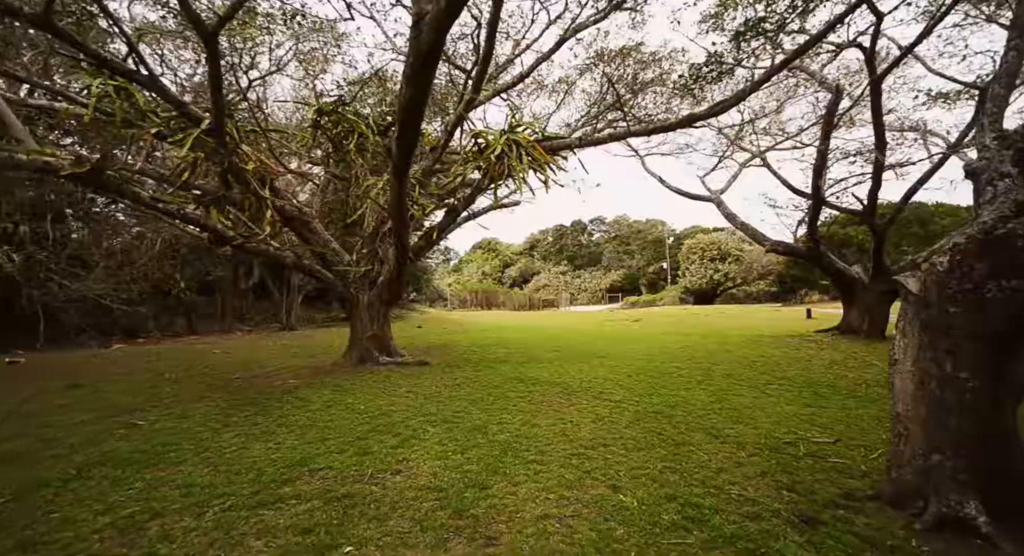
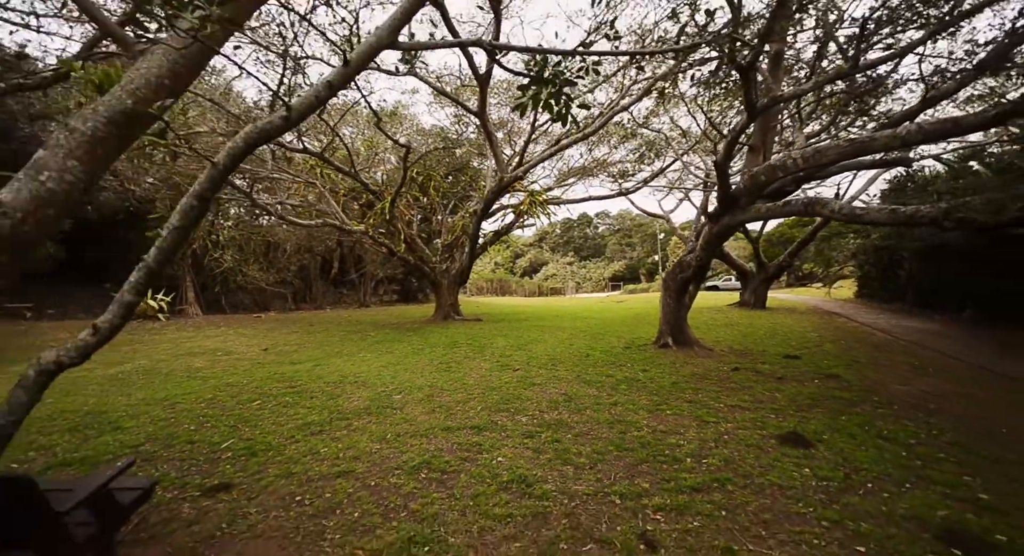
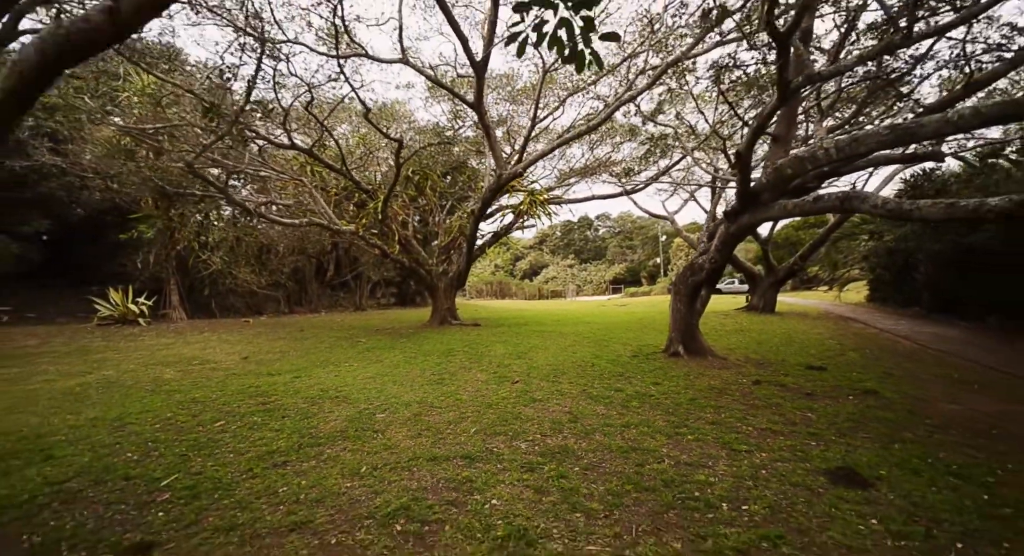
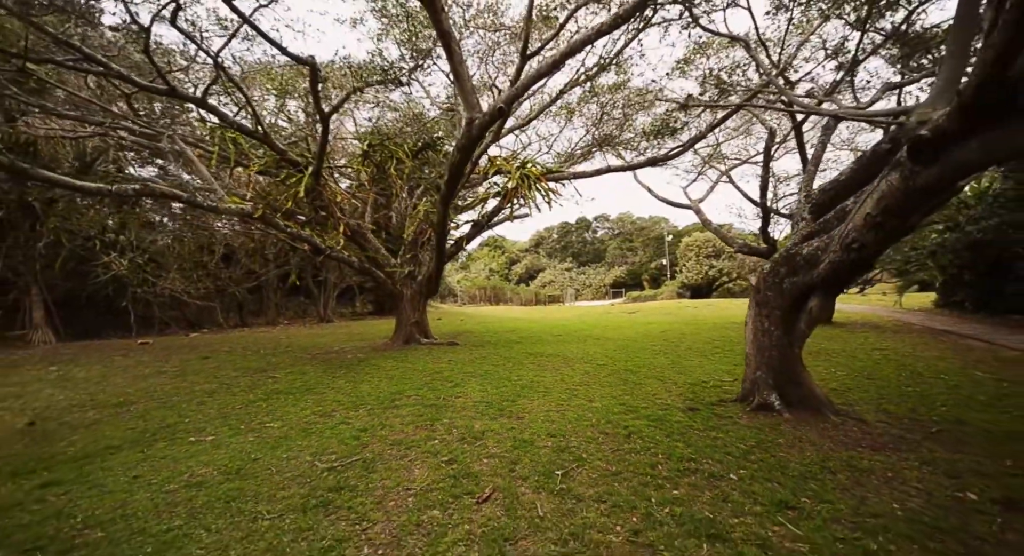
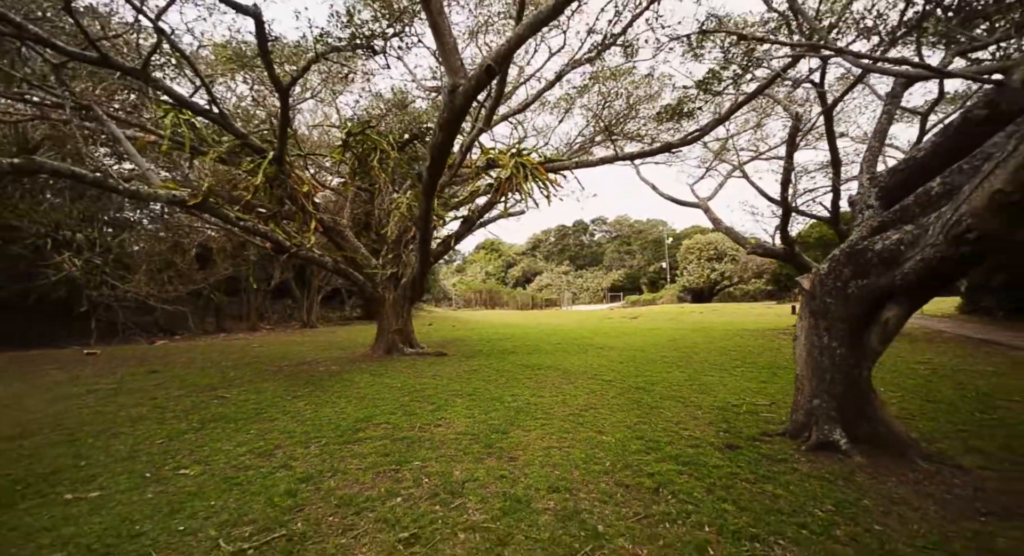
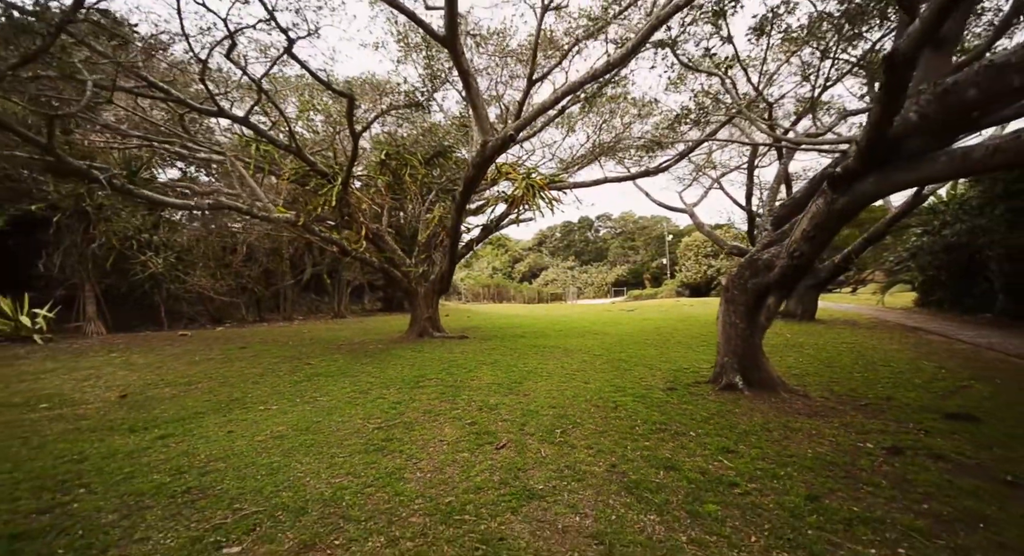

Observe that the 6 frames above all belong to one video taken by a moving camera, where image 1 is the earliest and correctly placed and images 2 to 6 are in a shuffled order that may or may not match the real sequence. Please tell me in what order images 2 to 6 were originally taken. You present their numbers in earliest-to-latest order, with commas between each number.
5, 4, 6, 3, 2
